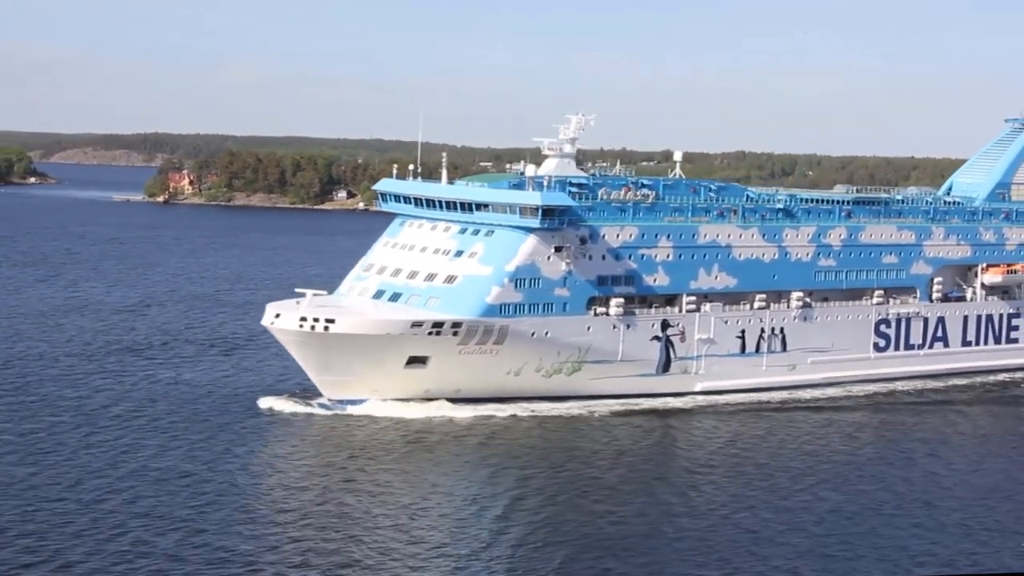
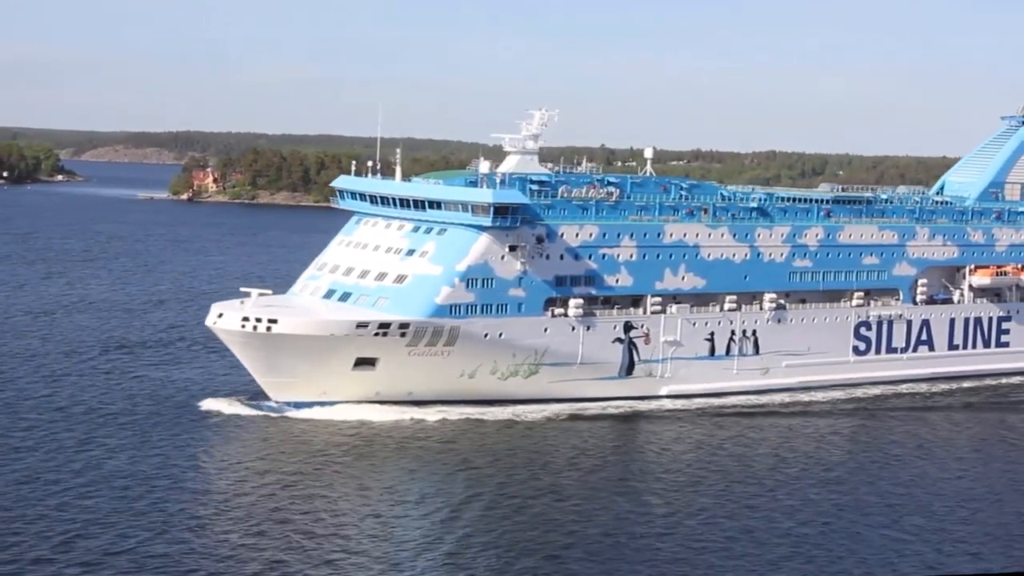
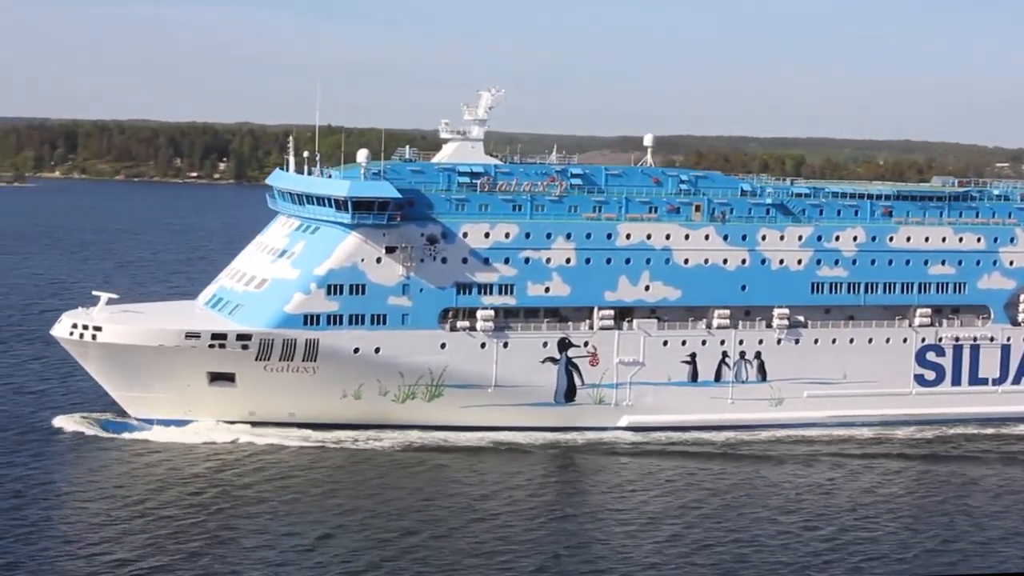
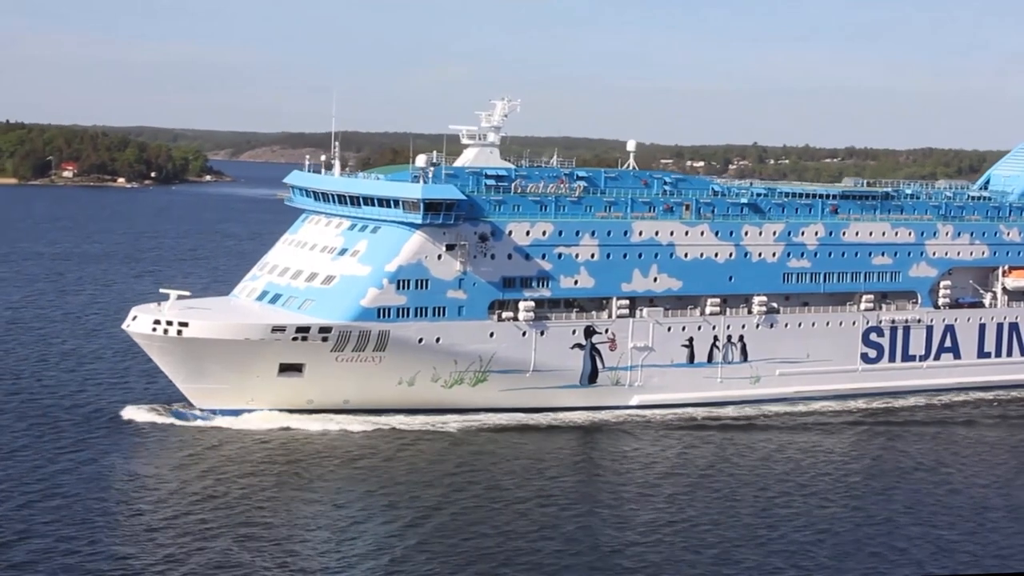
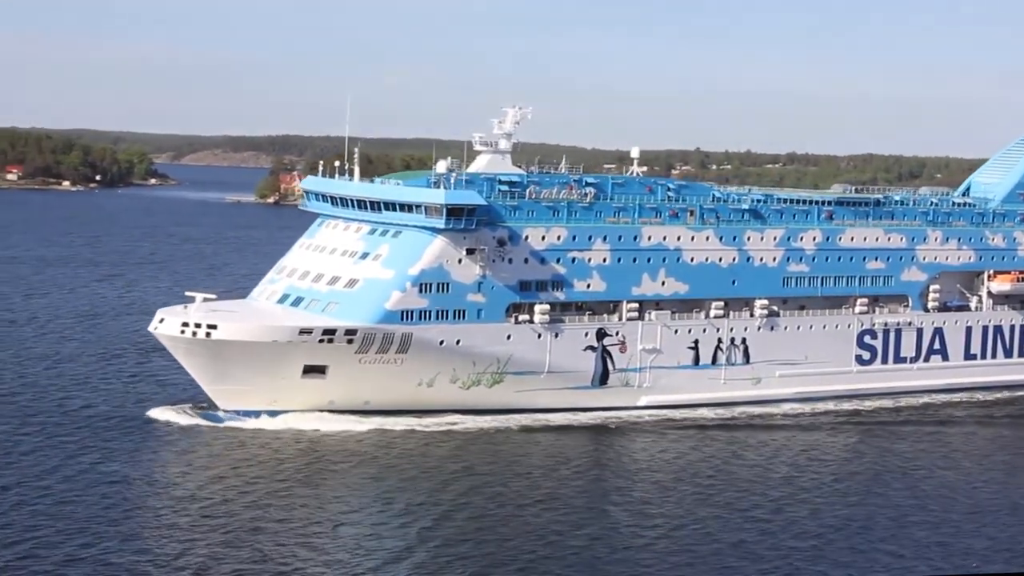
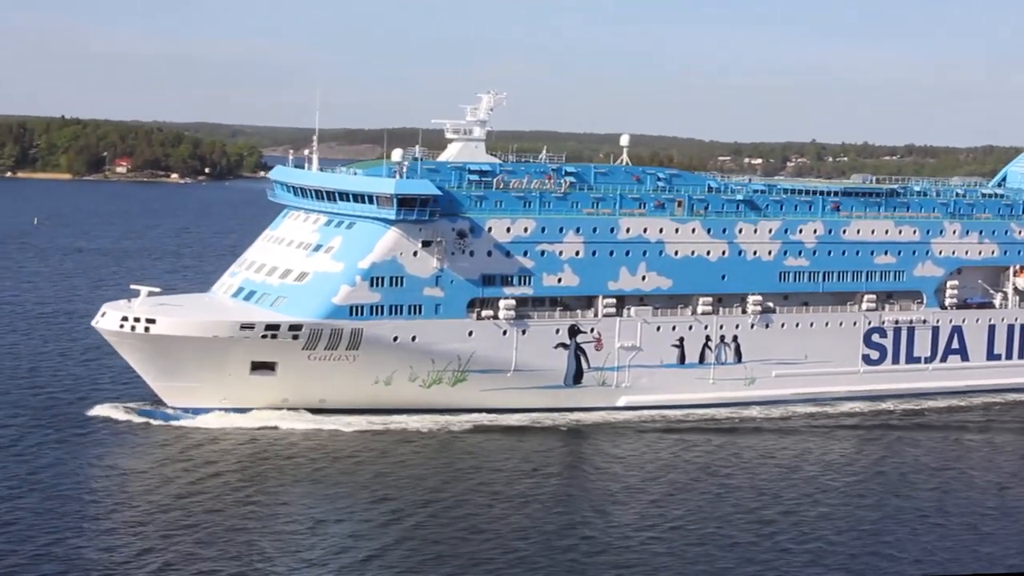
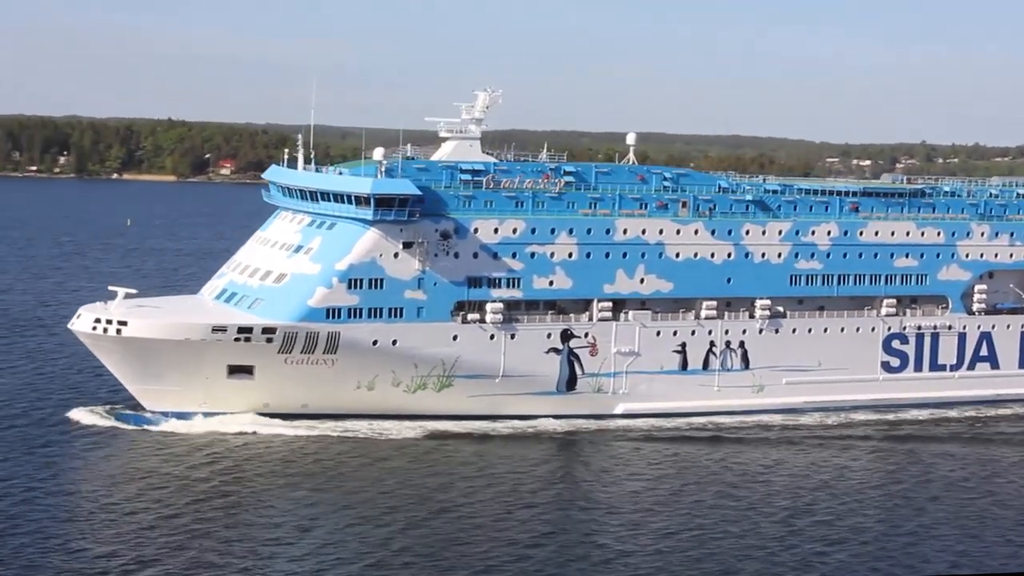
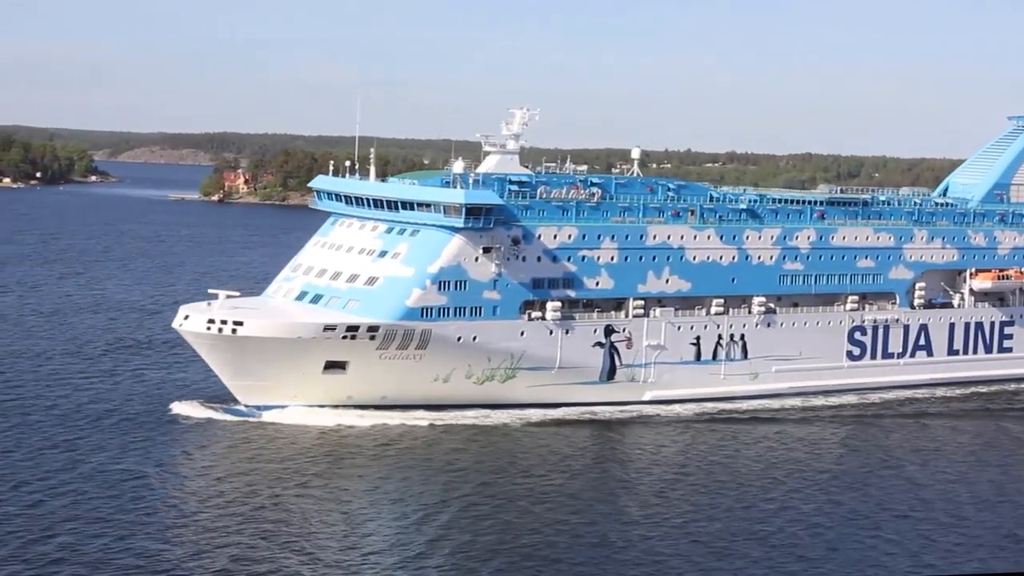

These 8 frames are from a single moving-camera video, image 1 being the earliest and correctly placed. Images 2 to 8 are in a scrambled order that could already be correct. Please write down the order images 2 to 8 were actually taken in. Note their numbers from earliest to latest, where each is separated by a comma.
2, 8, 5, 4, 6, 7, 3
